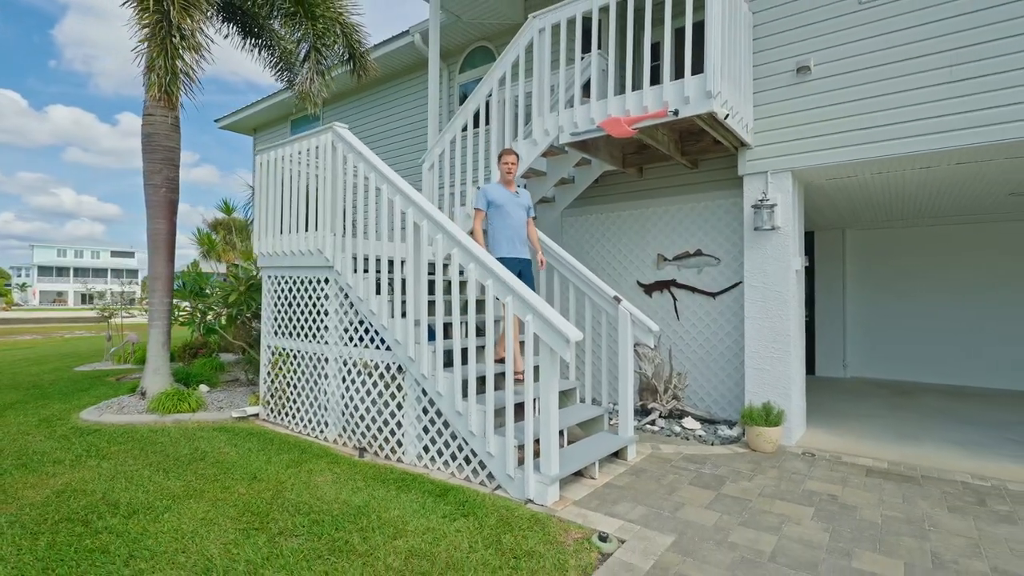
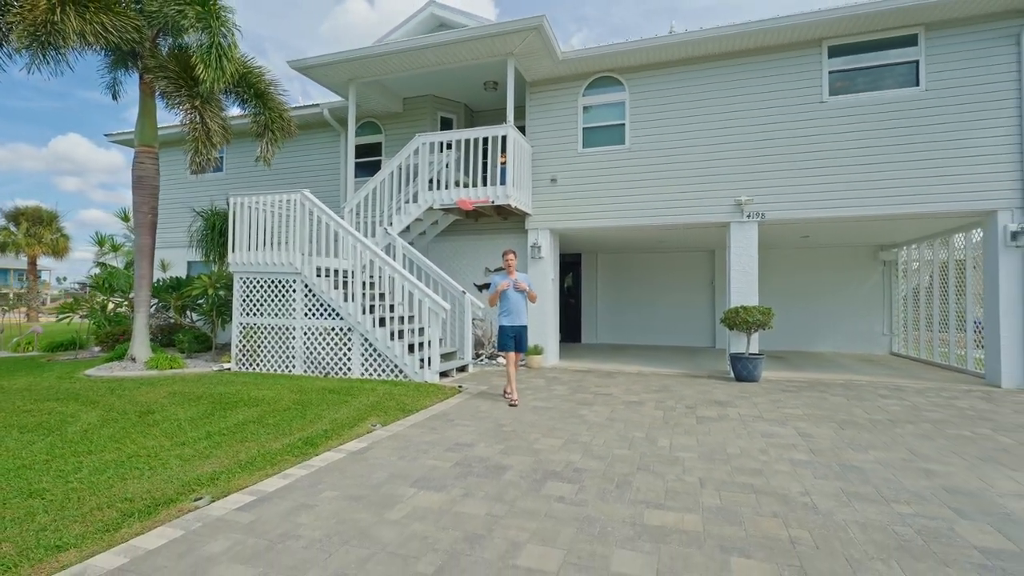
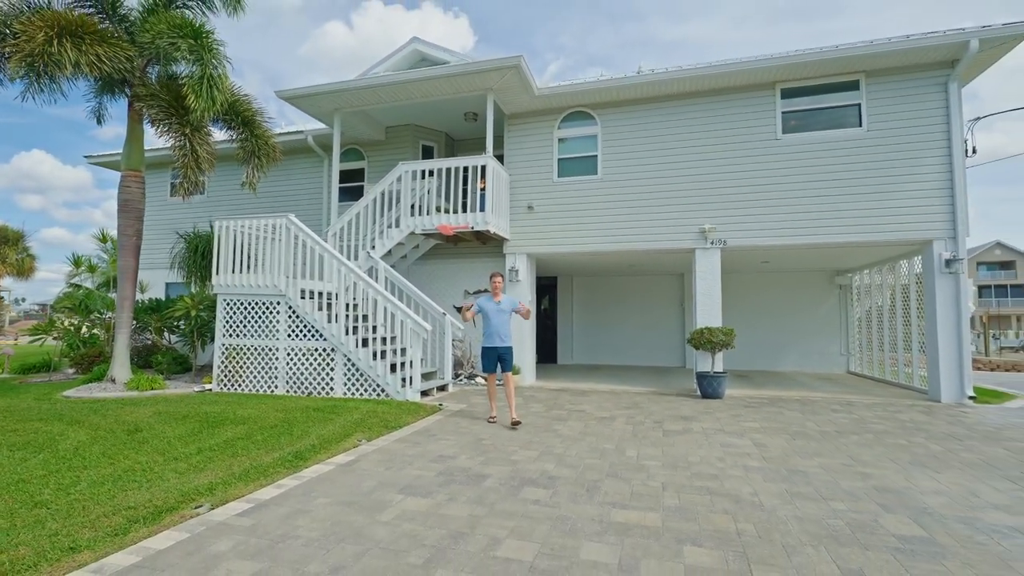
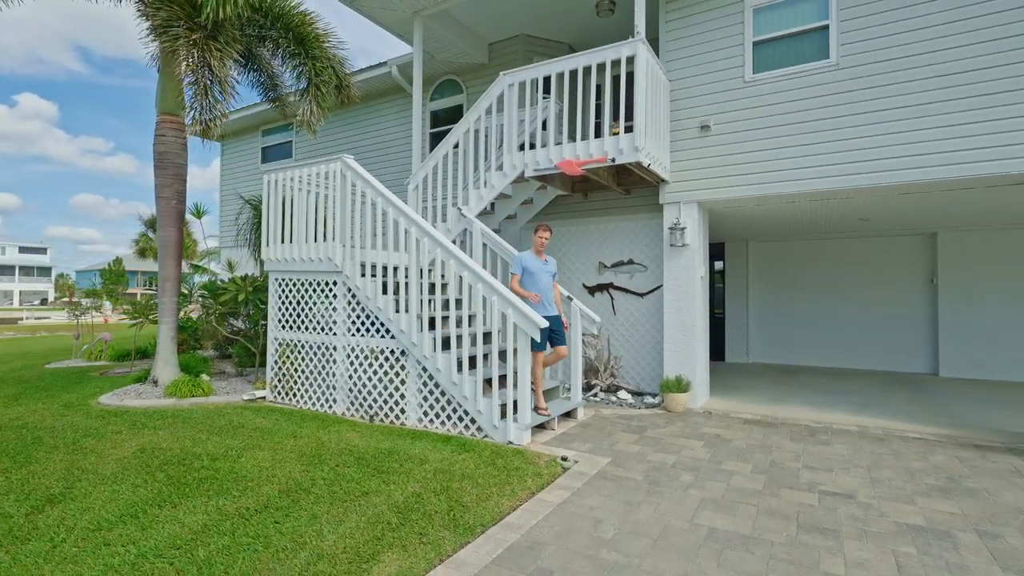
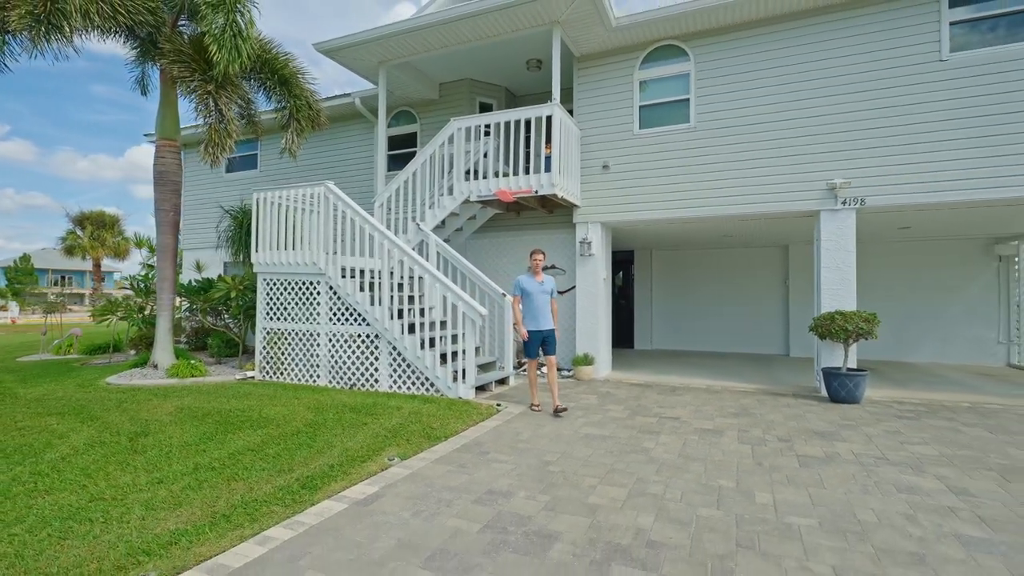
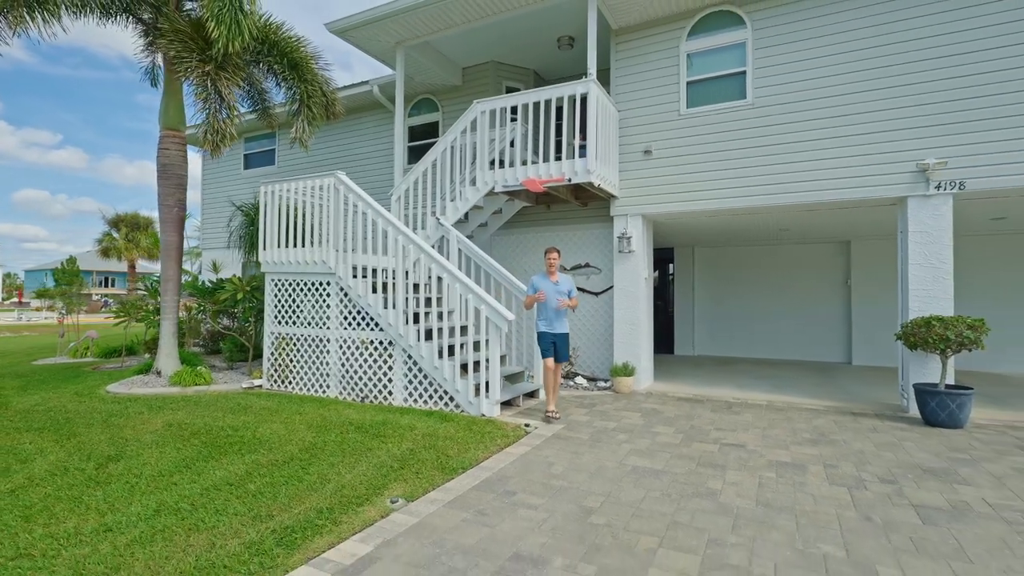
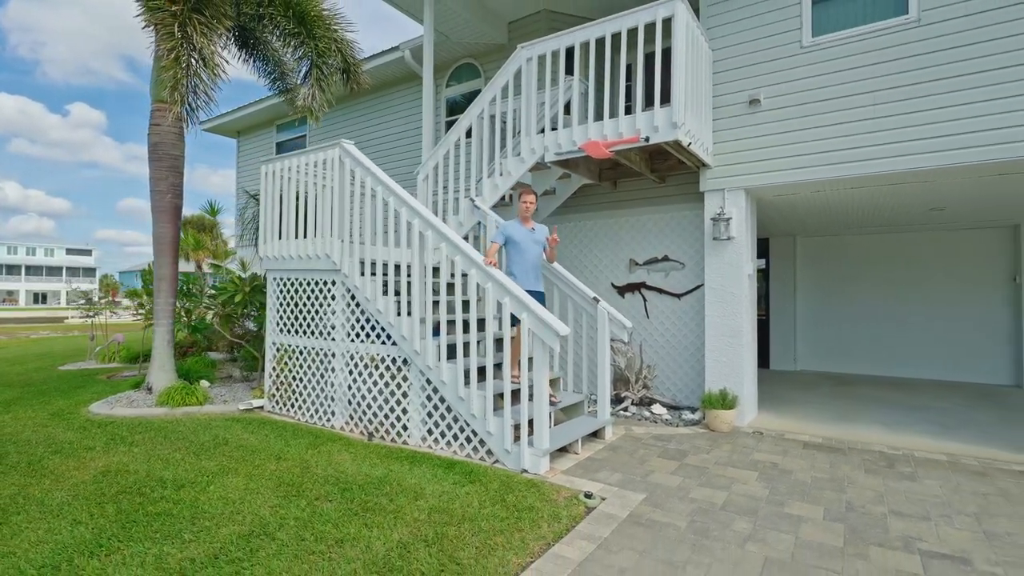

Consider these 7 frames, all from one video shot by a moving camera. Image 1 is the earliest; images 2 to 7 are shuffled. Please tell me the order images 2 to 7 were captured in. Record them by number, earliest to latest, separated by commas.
7, 4, 6, 5, 2, 3
